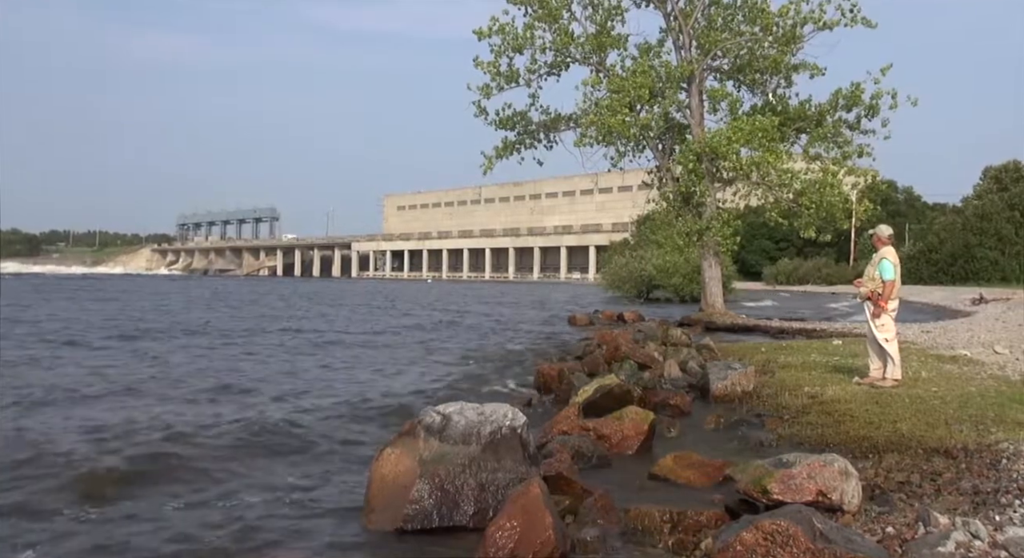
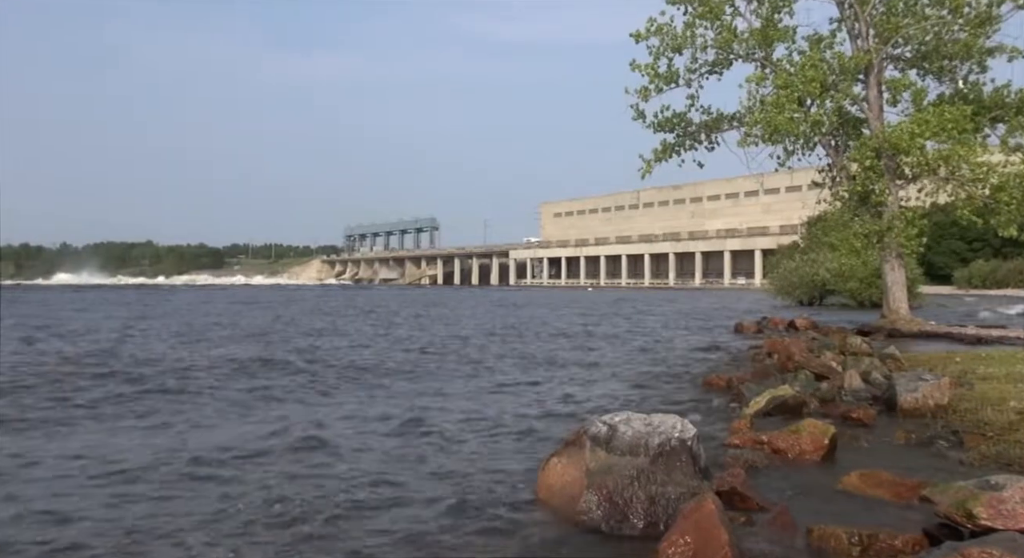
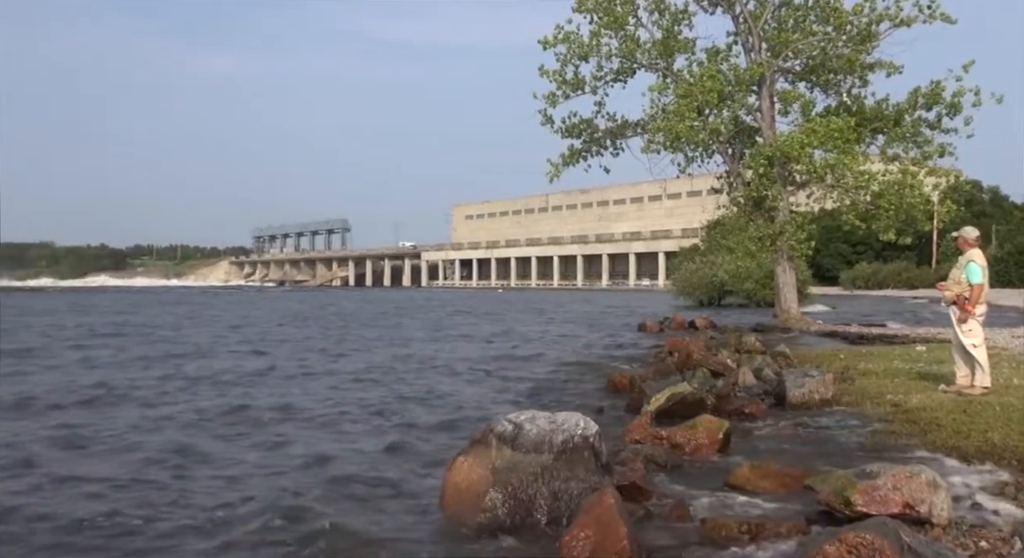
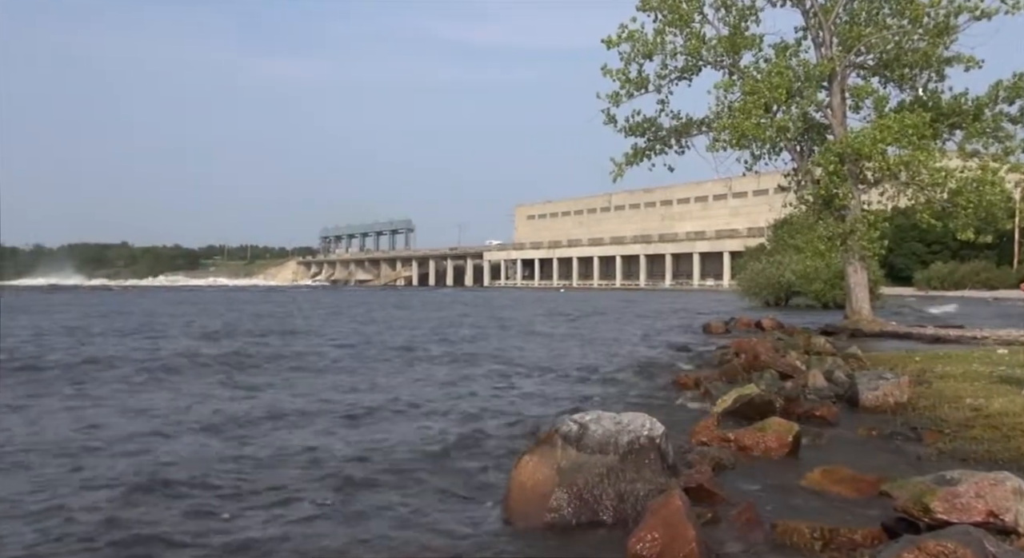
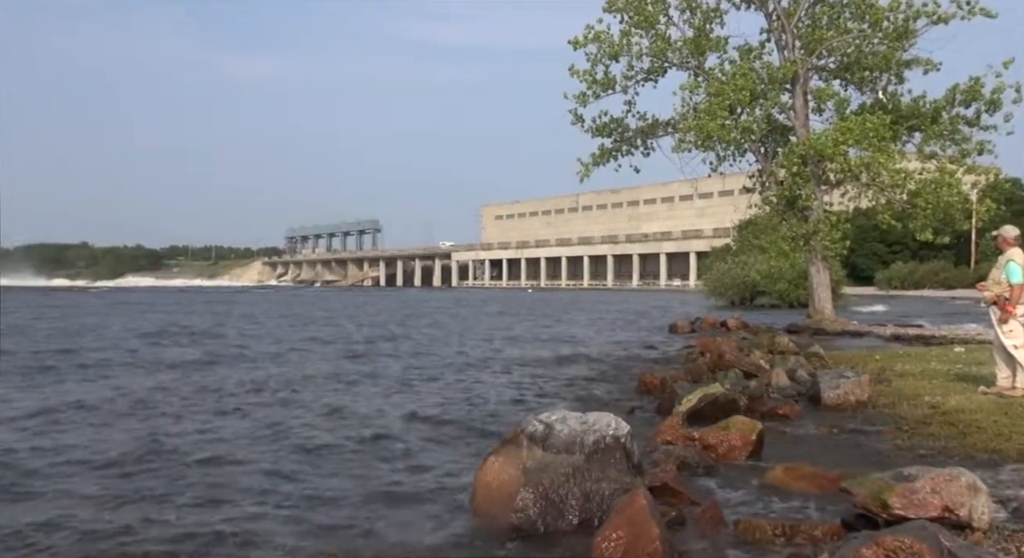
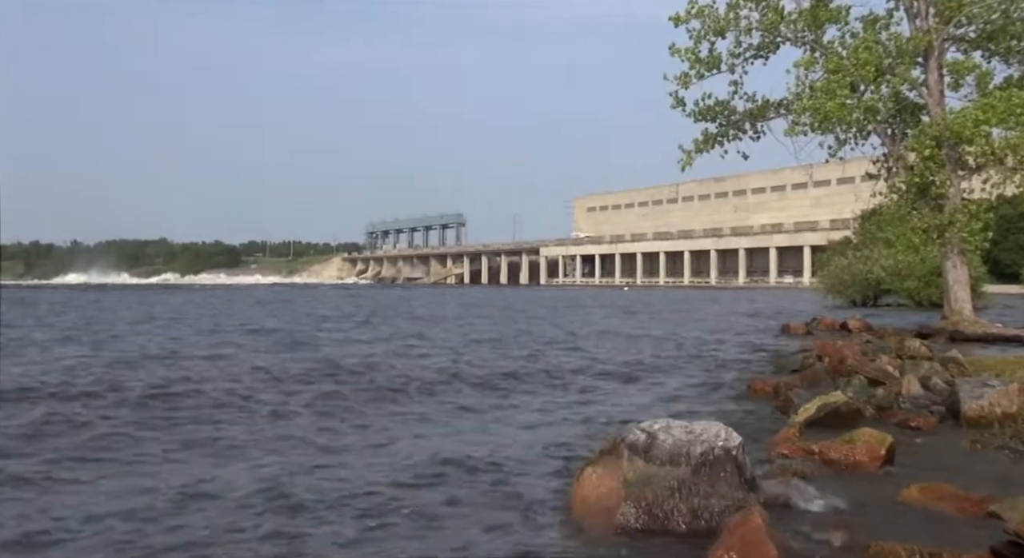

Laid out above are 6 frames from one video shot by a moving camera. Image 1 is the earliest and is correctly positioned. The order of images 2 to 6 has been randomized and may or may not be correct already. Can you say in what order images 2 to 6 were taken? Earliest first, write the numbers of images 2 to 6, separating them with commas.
3, 5, 4, 2, 6
